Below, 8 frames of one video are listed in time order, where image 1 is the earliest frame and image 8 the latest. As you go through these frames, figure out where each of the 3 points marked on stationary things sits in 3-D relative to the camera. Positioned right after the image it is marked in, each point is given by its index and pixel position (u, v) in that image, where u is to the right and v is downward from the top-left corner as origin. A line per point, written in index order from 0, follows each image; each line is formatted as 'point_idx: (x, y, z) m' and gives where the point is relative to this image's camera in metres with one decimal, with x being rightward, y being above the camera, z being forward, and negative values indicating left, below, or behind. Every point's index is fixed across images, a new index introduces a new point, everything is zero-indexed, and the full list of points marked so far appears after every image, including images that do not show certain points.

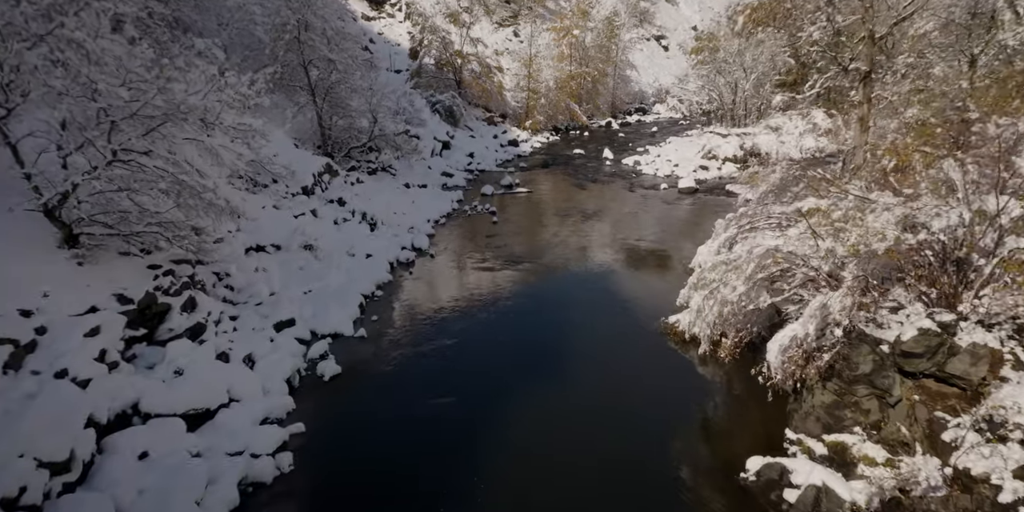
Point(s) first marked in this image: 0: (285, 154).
0: (-6.4, +2.9, +17.8) m
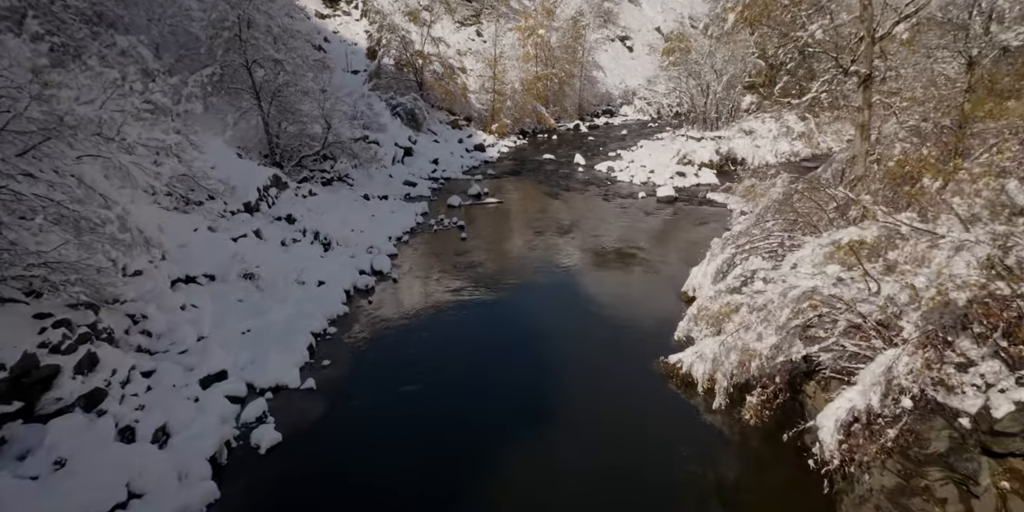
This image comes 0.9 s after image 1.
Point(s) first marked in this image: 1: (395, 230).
0: (-7.2, +2.2, +15.7) m
1: (-3.4, +0.8, +18.6) m
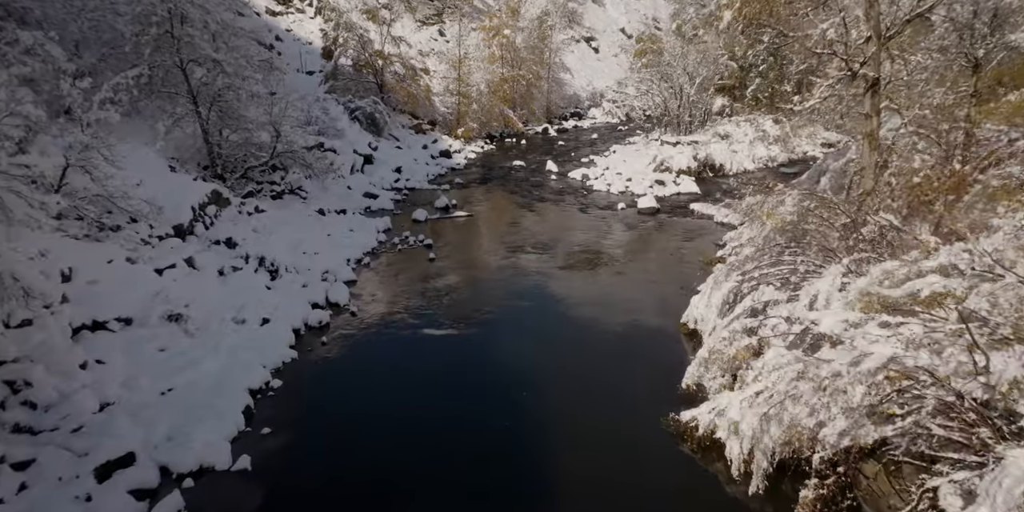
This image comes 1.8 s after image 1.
0: (-7.7, +1.6, +13.6) m
1: (-4.2, +0.1, +16.7) m
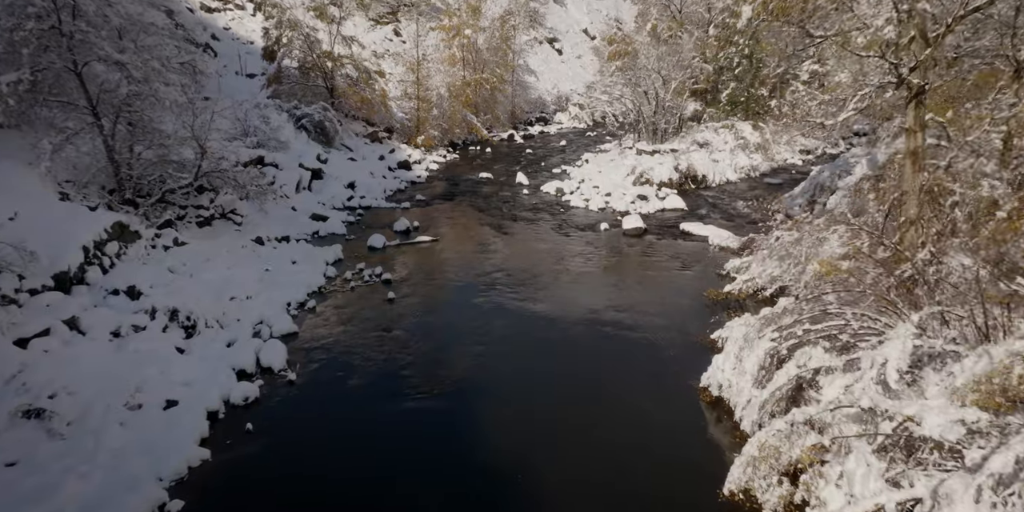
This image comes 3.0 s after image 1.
0: (-8.2, +0.6, +10.6) m
1: (-4.8, -0.8, +13.9) m
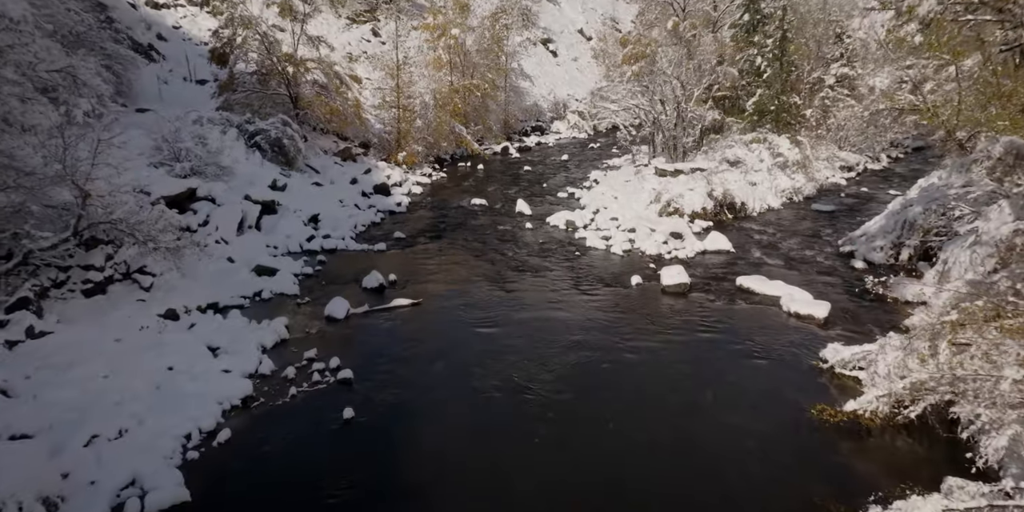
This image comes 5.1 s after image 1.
0: (-7.9, -0.9, +5.9) m
1: (-4.6, -2.3, +9.3) m
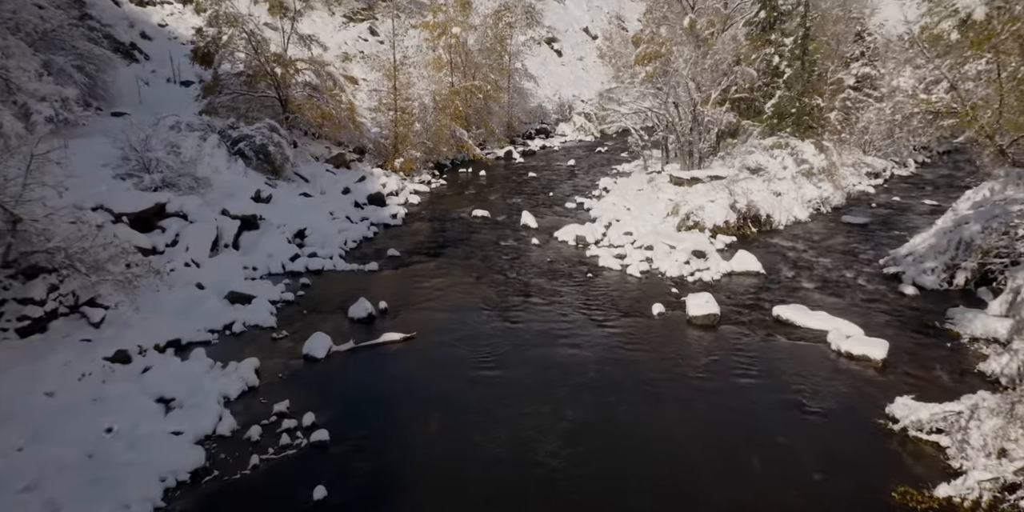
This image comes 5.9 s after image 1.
0: (-7.8, -1.4, +4.3) m
1: (-4.5, -2.8, +7.6) m
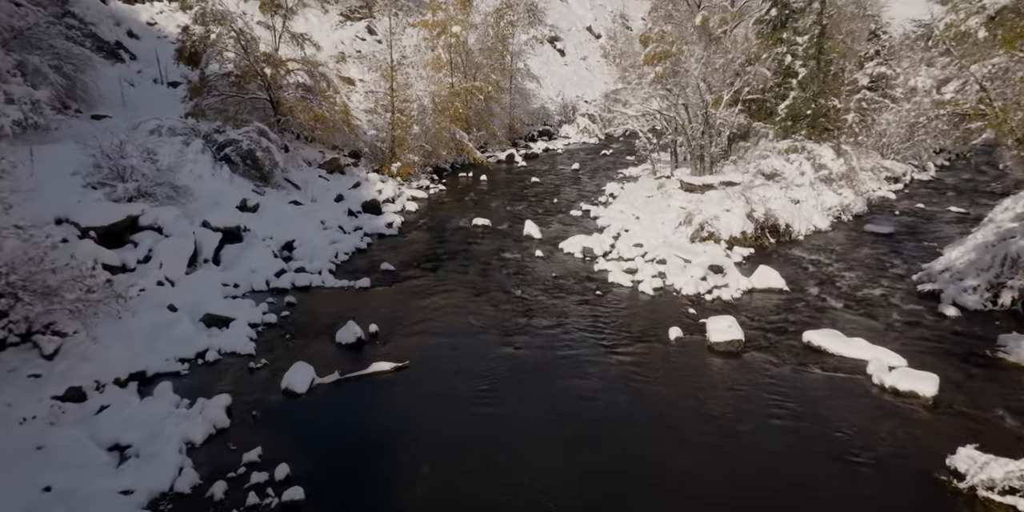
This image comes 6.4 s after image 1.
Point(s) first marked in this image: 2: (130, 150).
0: (-7.8, -1.8, +3.1) m
1: (-4.4, -3.2, +6.5) m
2: (-9.5, +2.7, +15.7) m
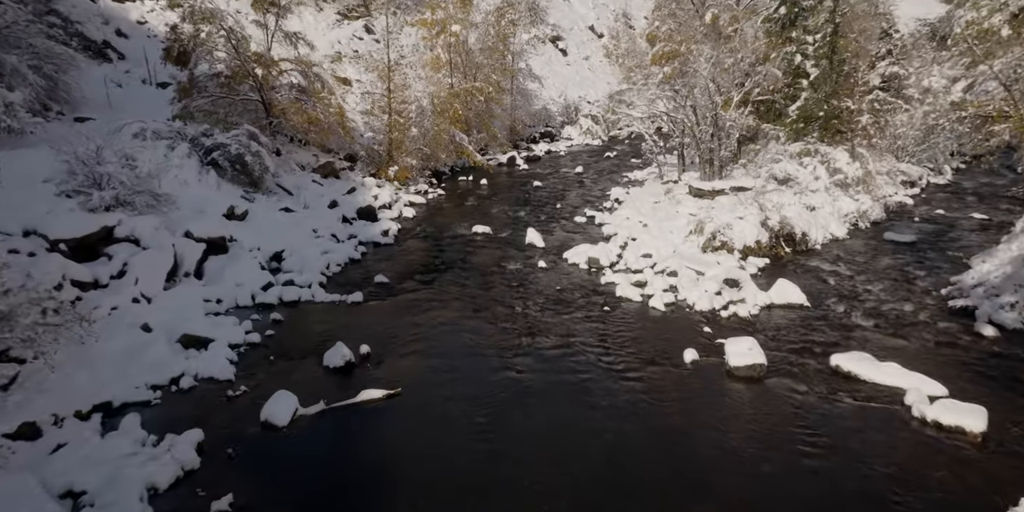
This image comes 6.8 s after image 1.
0: (-7.8, -2.1, +2.2) m
1: (-4.4, -3.4, +5.6) m
2: (-9.5, +2.4, +14.8) m
